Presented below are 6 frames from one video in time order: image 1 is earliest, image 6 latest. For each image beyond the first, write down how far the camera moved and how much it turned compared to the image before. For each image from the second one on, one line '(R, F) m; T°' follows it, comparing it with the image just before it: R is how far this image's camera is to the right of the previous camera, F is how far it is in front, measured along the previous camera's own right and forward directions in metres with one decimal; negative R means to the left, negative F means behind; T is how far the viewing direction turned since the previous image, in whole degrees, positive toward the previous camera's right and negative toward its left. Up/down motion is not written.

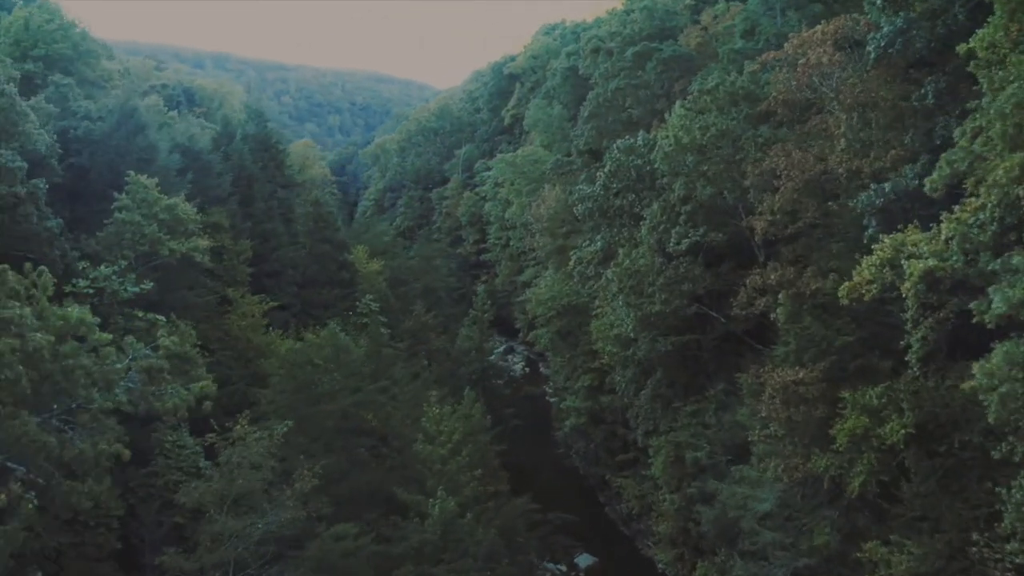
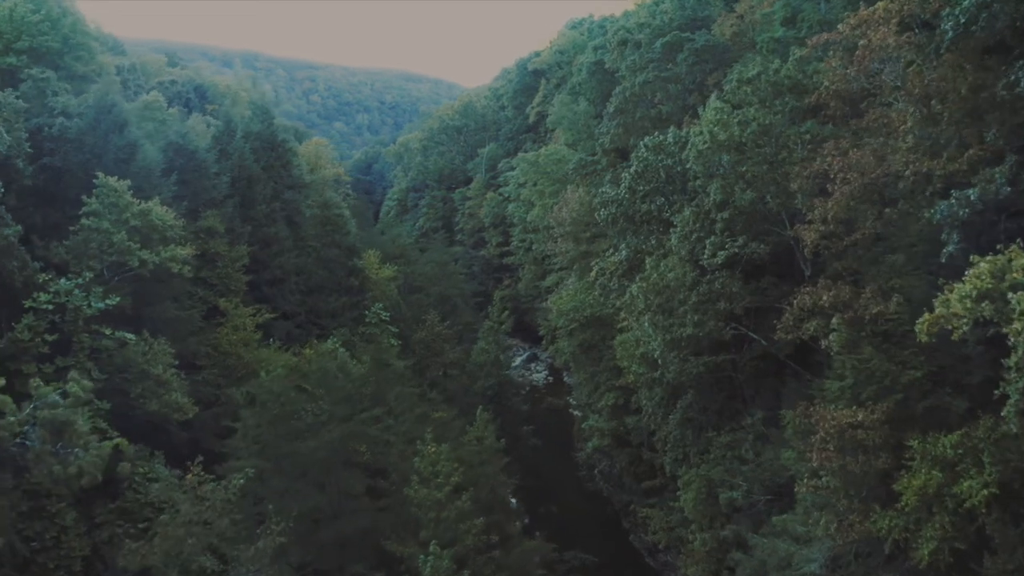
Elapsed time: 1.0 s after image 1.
(+0.3, +2.3) m; -2°
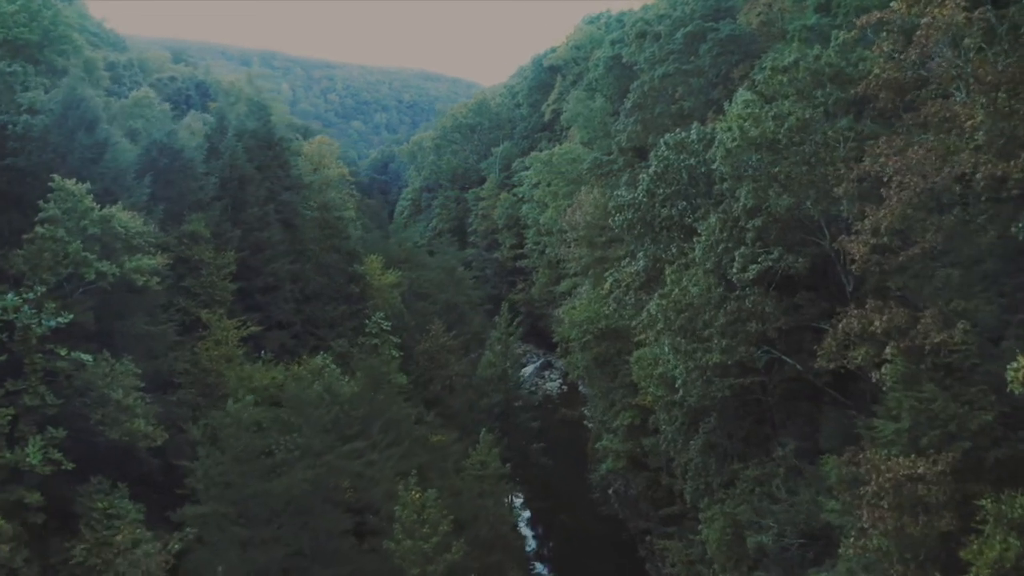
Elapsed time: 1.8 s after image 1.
(+0.3, +2.0) m; -1°
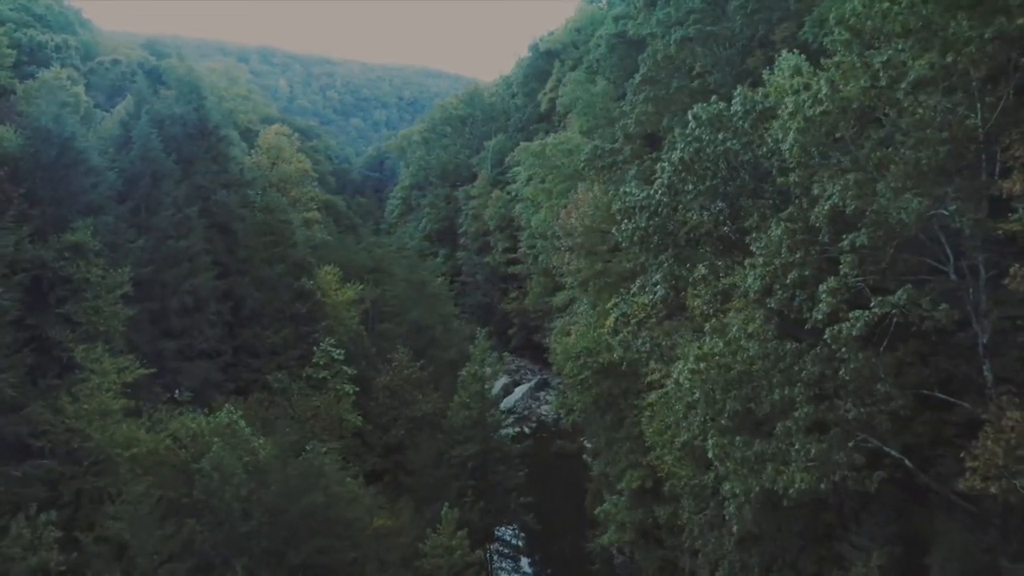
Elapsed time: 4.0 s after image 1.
(+0.5, +5.4) m; 0°
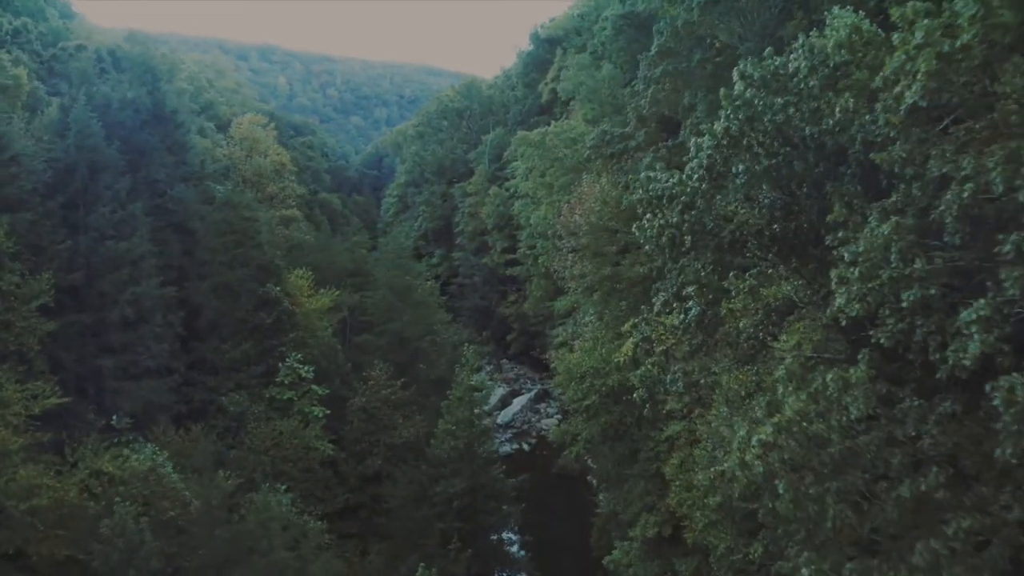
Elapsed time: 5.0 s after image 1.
(+0.1, +3.0) m; 0°
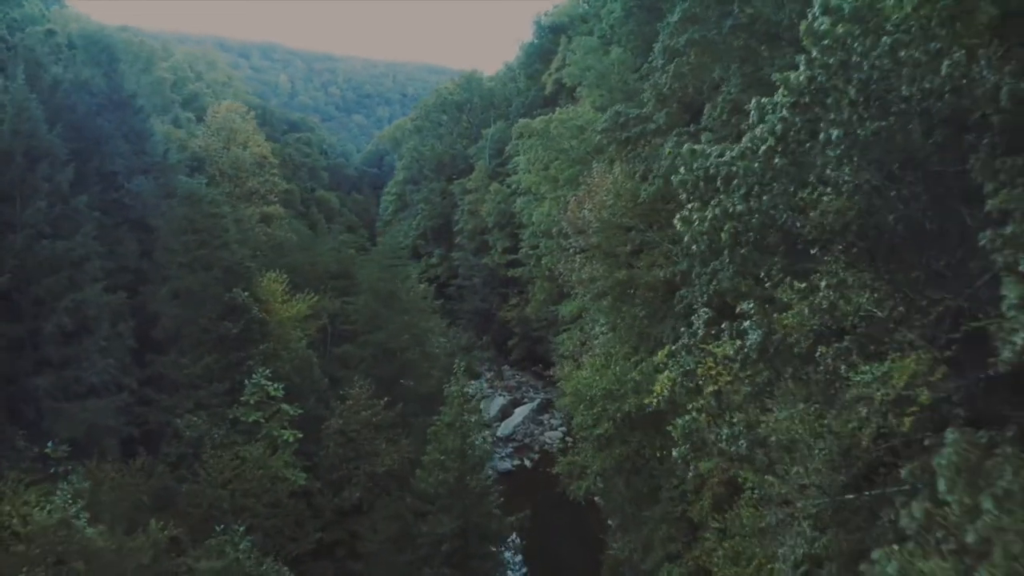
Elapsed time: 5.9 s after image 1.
(+0.1, +2.5) m; 0°
